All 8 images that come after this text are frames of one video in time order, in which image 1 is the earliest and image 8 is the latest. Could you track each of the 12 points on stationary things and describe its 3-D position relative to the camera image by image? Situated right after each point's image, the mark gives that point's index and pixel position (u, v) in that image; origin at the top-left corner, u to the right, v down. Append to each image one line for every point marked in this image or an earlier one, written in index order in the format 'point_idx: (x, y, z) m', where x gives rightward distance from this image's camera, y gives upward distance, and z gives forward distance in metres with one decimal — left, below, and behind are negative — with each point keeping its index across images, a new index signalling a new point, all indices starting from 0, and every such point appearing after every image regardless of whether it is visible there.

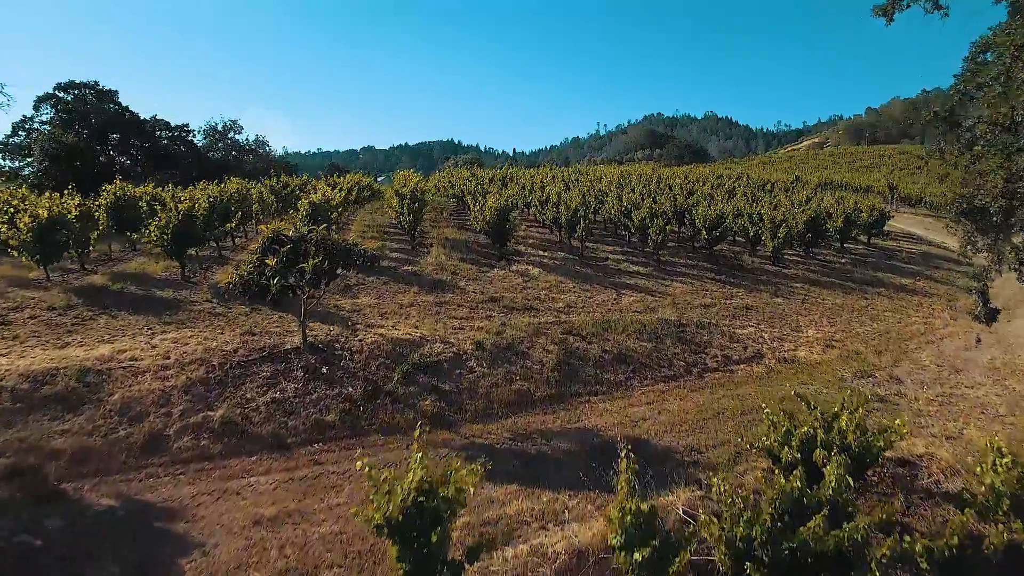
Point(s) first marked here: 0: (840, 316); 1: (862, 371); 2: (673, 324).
0: (+7.0, -0.6, +19.7) m
1: (+5.8, -1.4, +15.2) m
2: (+2.9, -0.7, +16.6) m
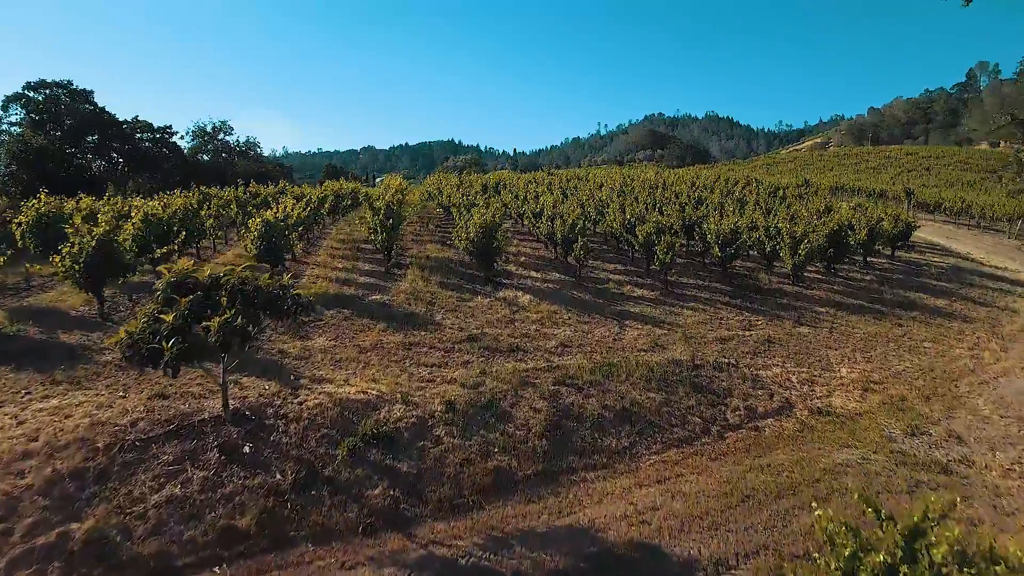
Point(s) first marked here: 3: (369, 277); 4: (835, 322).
0: (+6.8, -1.1, +17.1) m
1: (+5.5, -1.9, +12.6) m
2: (+2.6, -1.2, +14.1) m
3: (-2.7, +0.2, +17.7) m
4: (+6.6, -0.7, +18.9) m
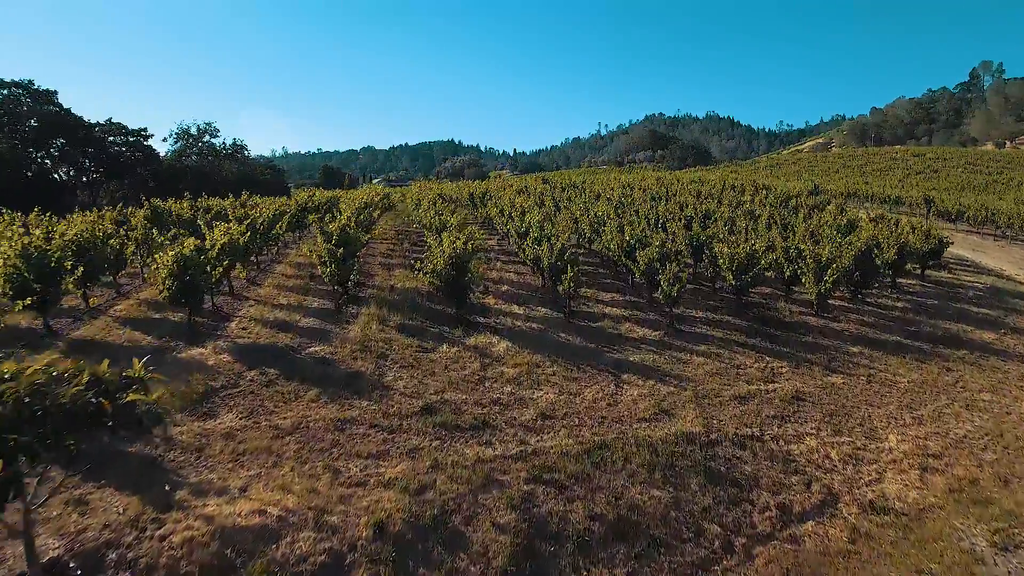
0: (+6.4, -1.8, +14.2) m
1: (+5.1, -2.6, +9.7) m
2: (+2.2, -1.9, +11.1) m
3: (-3.1, -0.5, +14.7) m
4: (+6.2, -1.4, +16.0) m
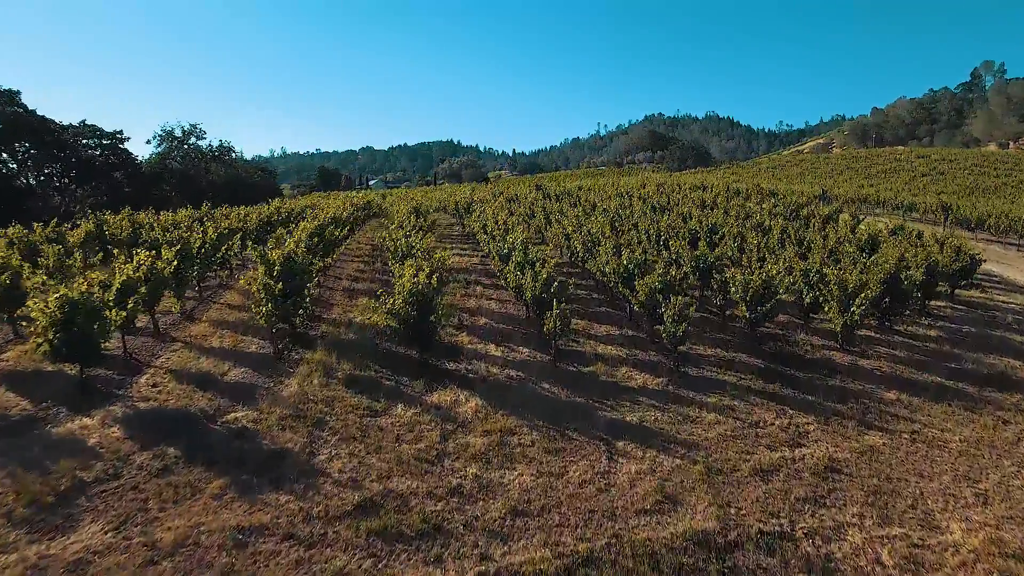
0: (+6.0, -2.4, +11.7) m
1: (+4.7, -3.1, +7.2) m
2: (+1.9, -2.4, +8.6) m
3: (-3.5, -1.0, +12.2) m
4: (+5.9, -1.9, +13.4) m
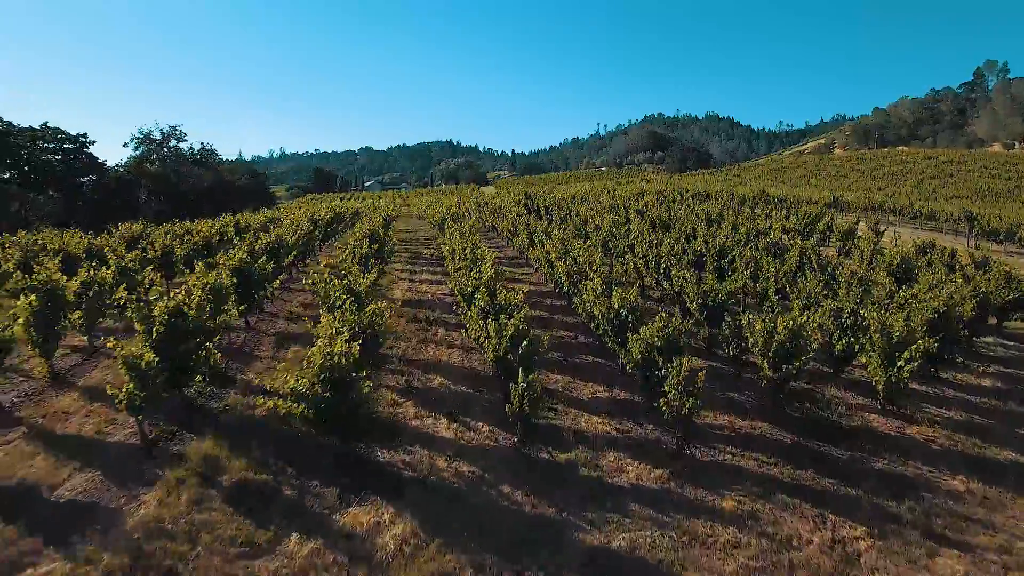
0: (+5.5, -3.1, +8.4) m
1: (+4.2, -3.8, +3.9) m
2: (+1.4, -3.2, +5.4) m
3: (-4.0, -1.8, +9.0) m
4: (+5.4, -2.6, +10.2) m
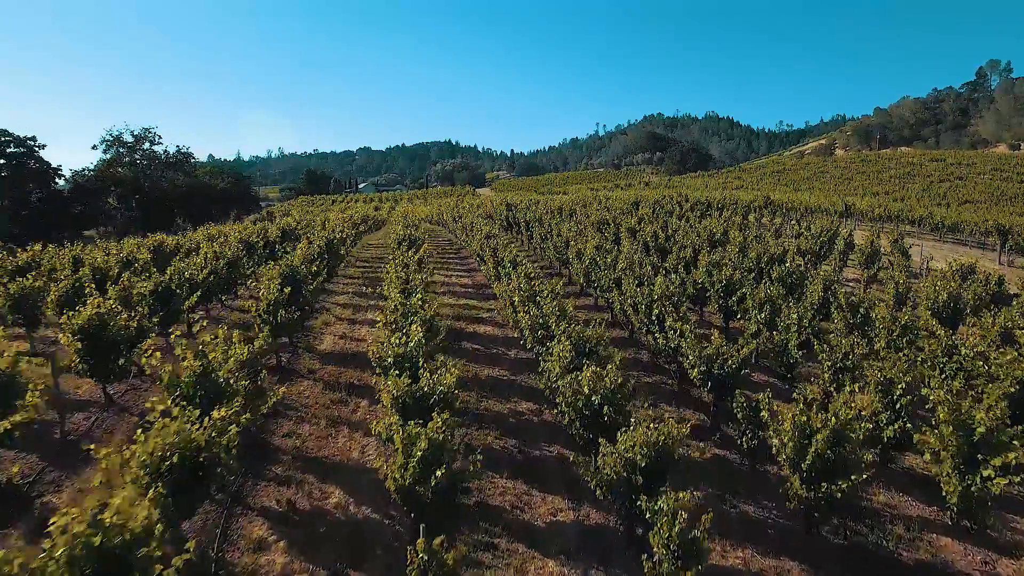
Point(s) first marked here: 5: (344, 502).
0: (+4.8, -3.9, +4.7) m
1: (+3.5, -4.6, +0.2) m
2: (+0.6, -3.9, +1.6) m
3: (-4.7, -2.6, +5.2) m
4: (+4.6, -3.4, +6.5) m
5: (-1.7, -2.0, +9.4) m
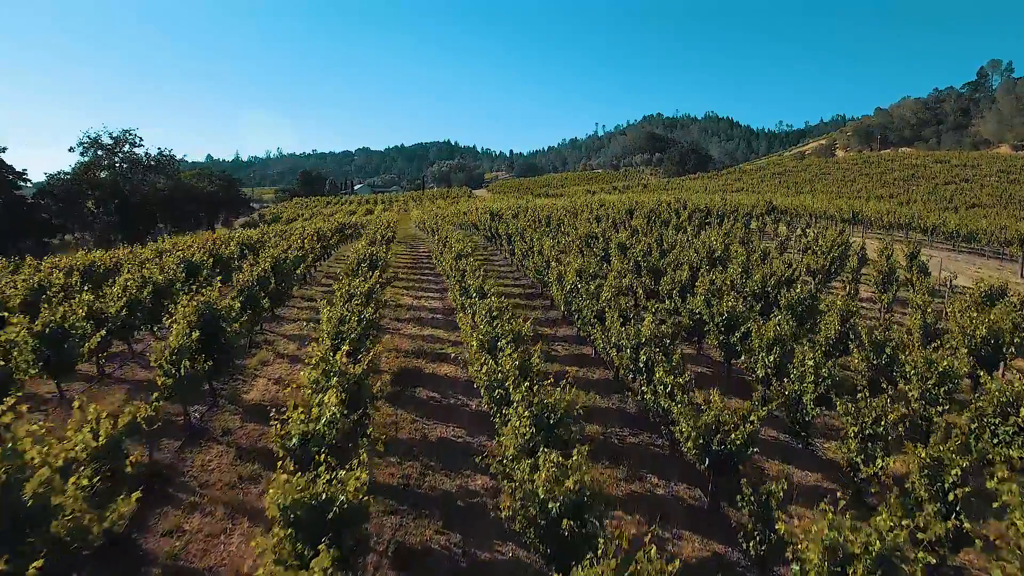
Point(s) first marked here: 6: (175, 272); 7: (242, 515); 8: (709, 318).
0: (+4.2, -4.4, +2.3) m
1: (+3.0, -5.2, -2.2) m
2: (+0.1, -4.5, -0.8) m
3: (-5.3, -3.1, +2.8) m
4: (+4.1, -3.9, +4.1) m
5: (-2.2, -2.5, +7.0) m
6: (-6.5, +0.3, +18.3) m
7: (-2.6, -2.2, +9.0) m
8: (+3.3, -0.3, +15.2) m
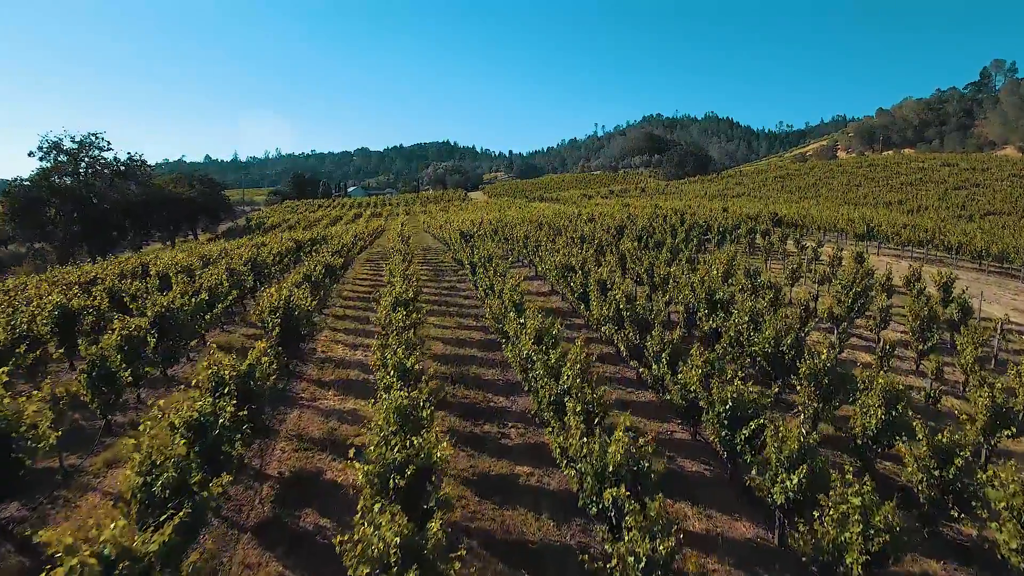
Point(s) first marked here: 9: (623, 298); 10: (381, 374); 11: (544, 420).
0: (+3.4, -5.3, -1.5) m
1: (+2.2, -6.0, -6.0) m
2: (-0.7, -5.4, -4.5) m
3: (-6.1, -4.0, -0.9) m
4: (+3.3, -4.8, +0.3) m
5: (-3.0, -3.4, +3.3) m
6: (-7.3, -0.6, +14.5) m
7: (-3.5, -3.1, +5.2) m
8: (+2.5, -1.2, +11.5) m
9: (+2.2, -0.1, +17.0) m
10: (-1.6, -1.0, +12.2) m
11: (+0.4, -1.6, +11.6) m
